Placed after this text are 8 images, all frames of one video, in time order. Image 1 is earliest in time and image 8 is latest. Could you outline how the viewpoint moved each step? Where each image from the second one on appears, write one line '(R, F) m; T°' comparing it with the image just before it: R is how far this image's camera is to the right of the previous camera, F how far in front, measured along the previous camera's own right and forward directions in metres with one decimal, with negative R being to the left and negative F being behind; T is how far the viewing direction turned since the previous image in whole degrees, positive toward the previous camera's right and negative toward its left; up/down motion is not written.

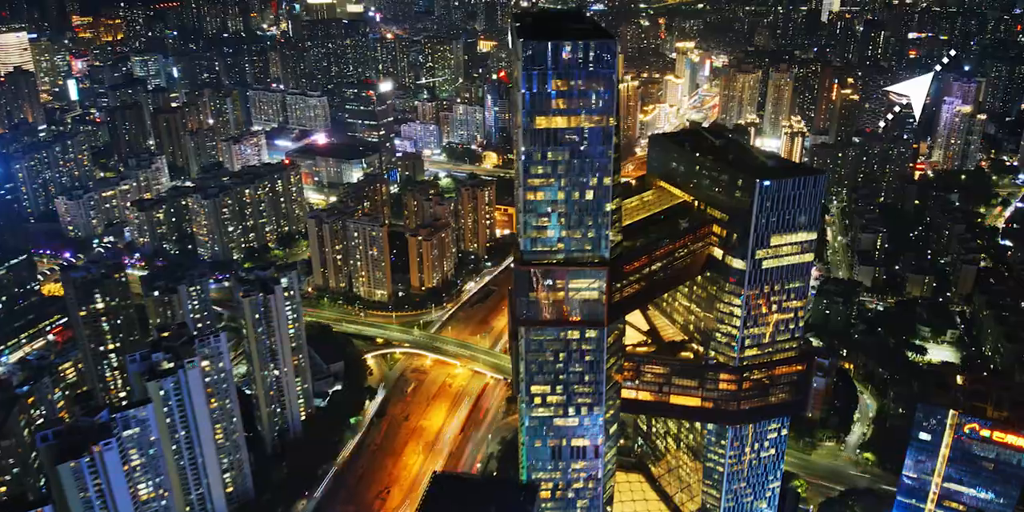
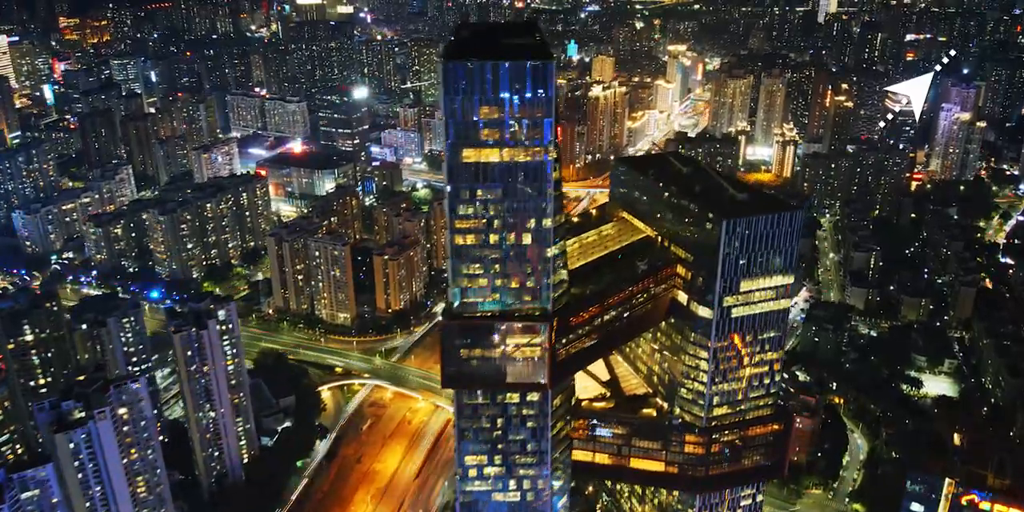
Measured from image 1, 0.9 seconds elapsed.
(+0.5, +0.7) m; 0°
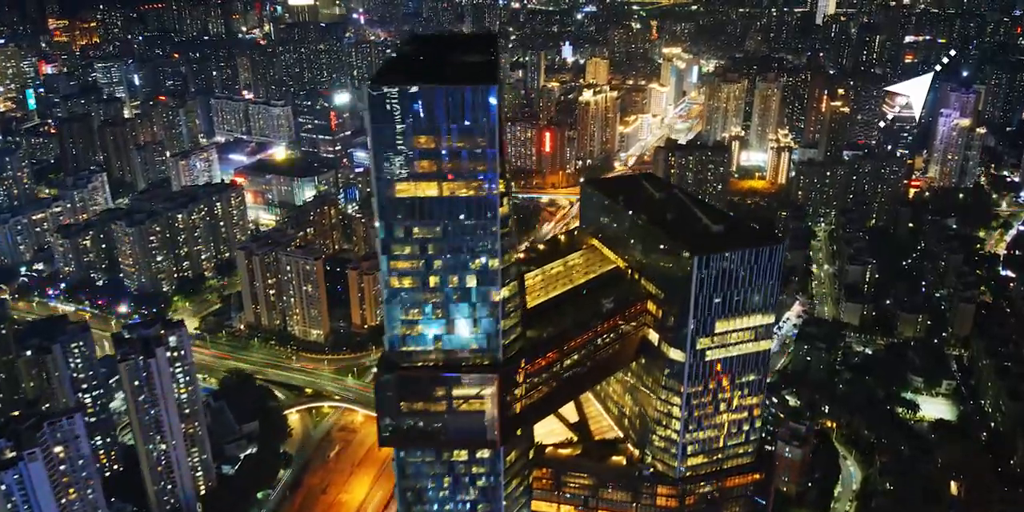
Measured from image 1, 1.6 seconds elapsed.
(+0.3, +0.5) m; 0°
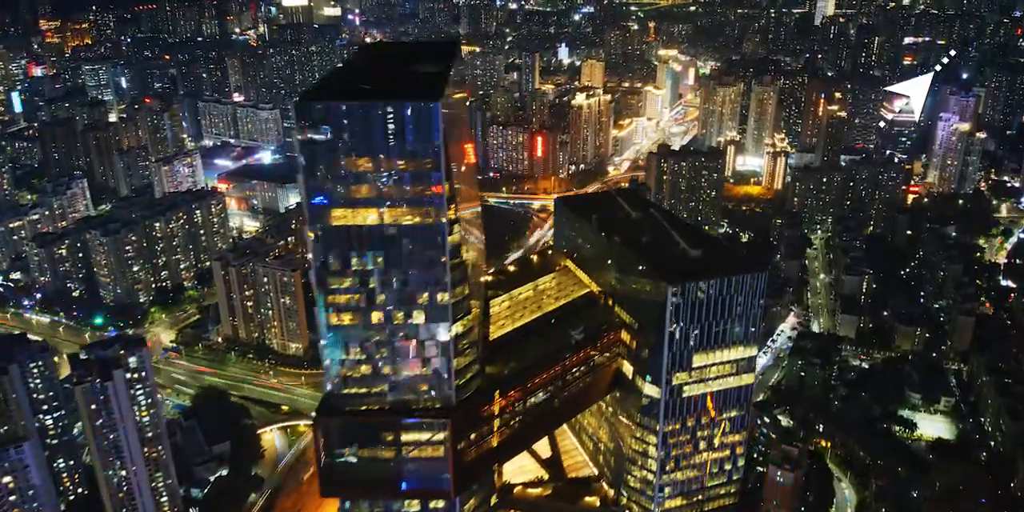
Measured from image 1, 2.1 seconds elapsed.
(+0.3, +0.3) m; 0°
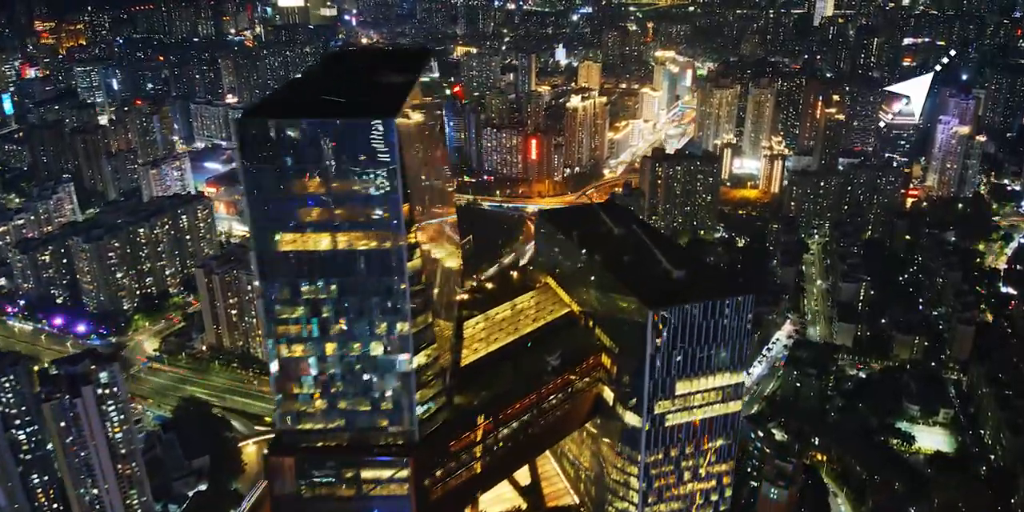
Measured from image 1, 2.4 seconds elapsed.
(+0.2, +0.2) m; 0°
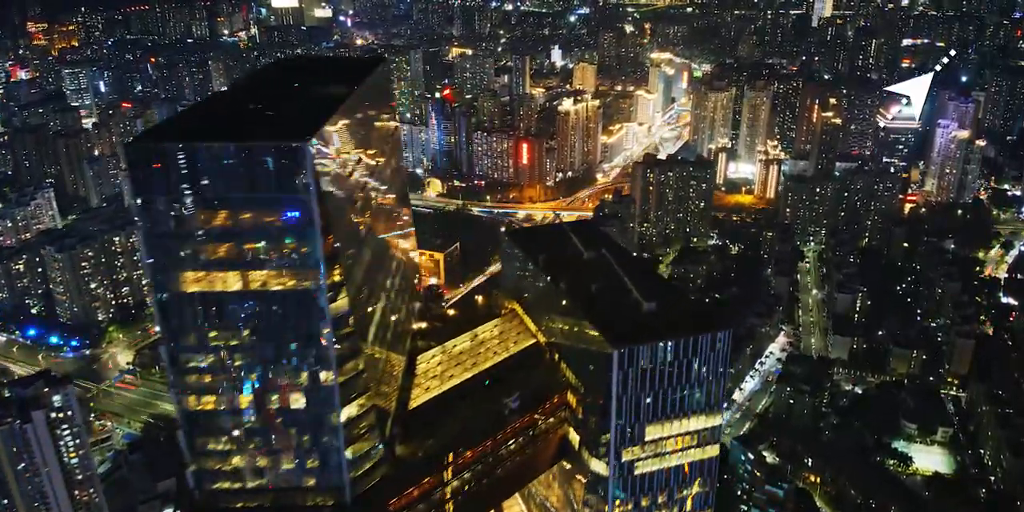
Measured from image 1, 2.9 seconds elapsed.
(+0.3, +0.3) m; 0°
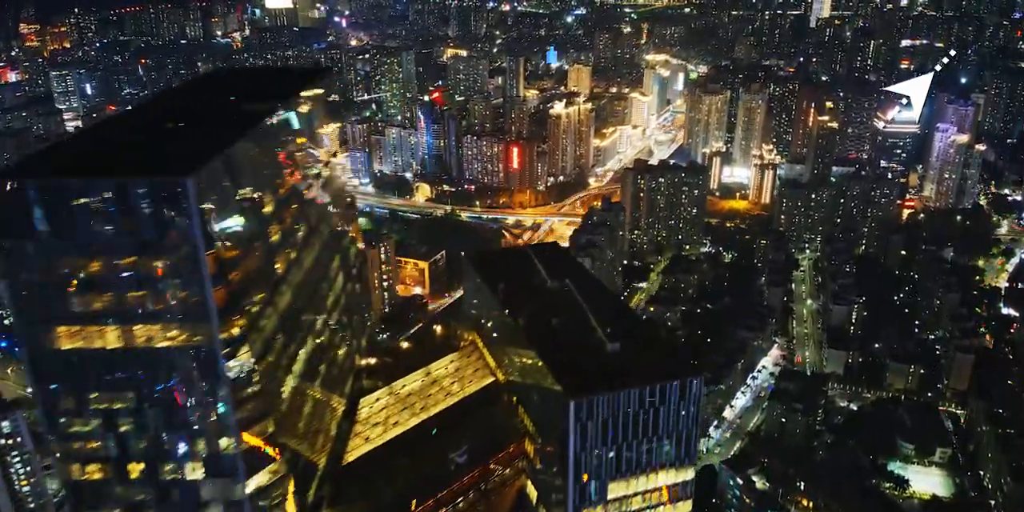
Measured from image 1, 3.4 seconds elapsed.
(+0.3, +0.3) m; 0°
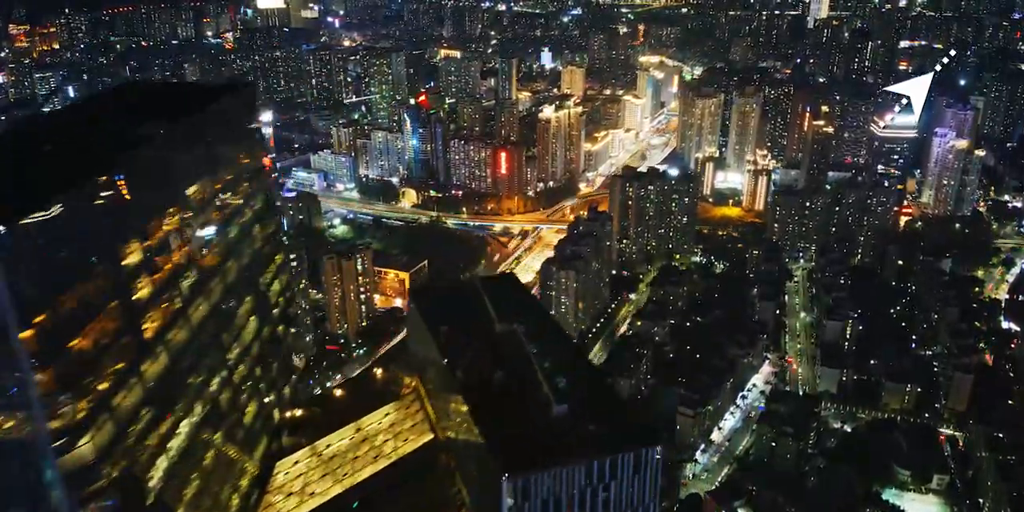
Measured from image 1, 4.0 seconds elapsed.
(+0.3, +0.4) m; 0°
